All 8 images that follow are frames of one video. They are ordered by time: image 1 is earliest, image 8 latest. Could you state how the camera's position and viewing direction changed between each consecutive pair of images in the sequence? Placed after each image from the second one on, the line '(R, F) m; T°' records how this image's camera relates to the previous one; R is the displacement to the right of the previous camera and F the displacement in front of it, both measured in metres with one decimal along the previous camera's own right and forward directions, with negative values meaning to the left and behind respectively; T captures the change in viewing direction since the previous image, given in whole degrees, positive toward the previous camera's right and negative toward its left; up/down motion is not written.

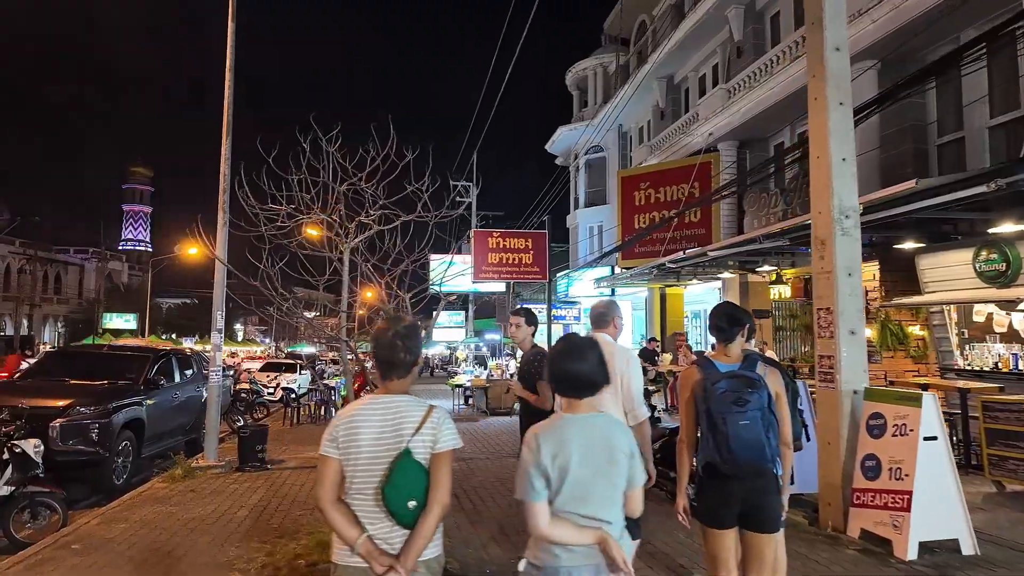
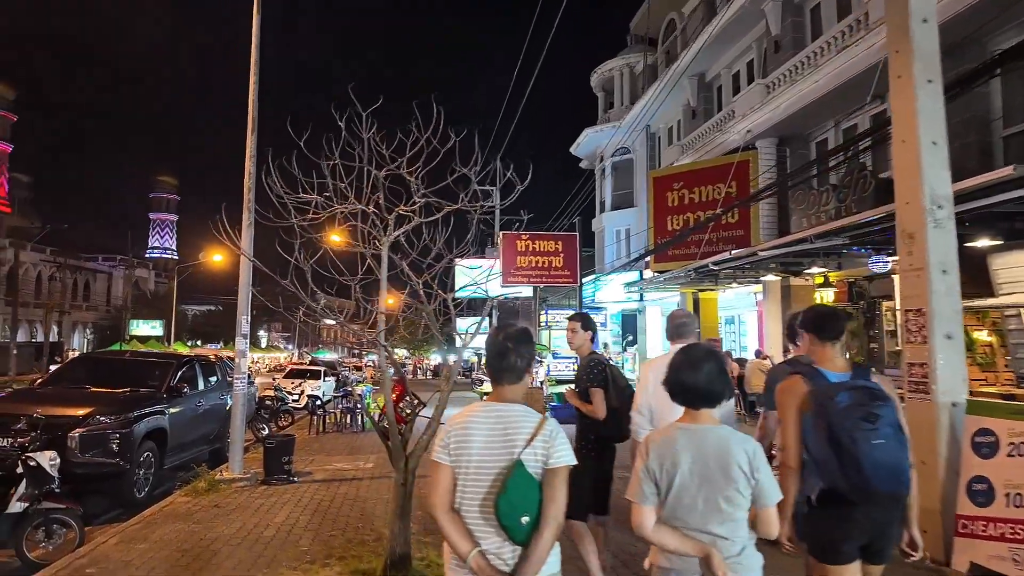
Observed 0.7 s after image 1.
(-0.2, +0.5) m; -2°
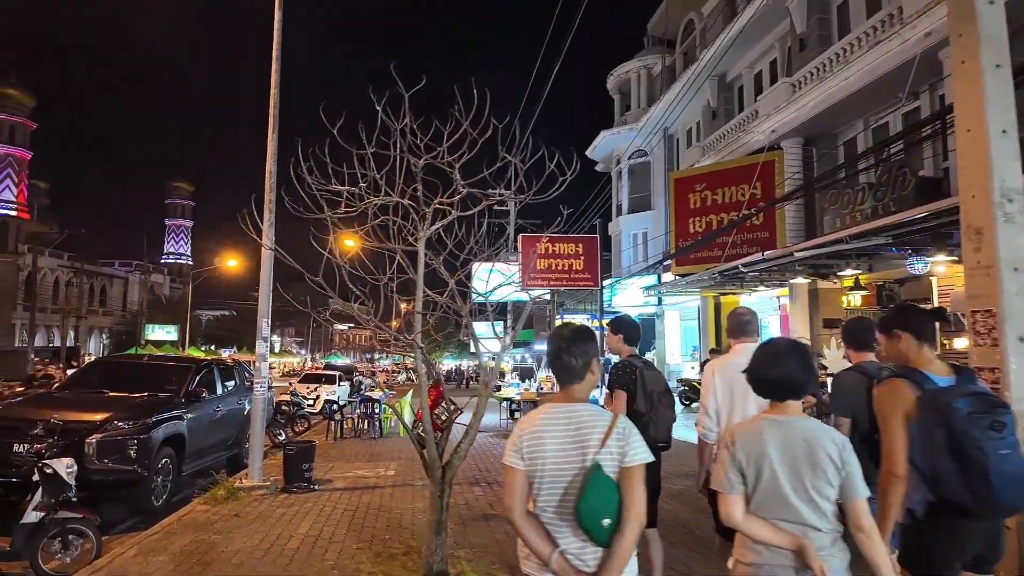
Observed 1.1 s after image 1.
(-0.2, +0.3) m; -1°
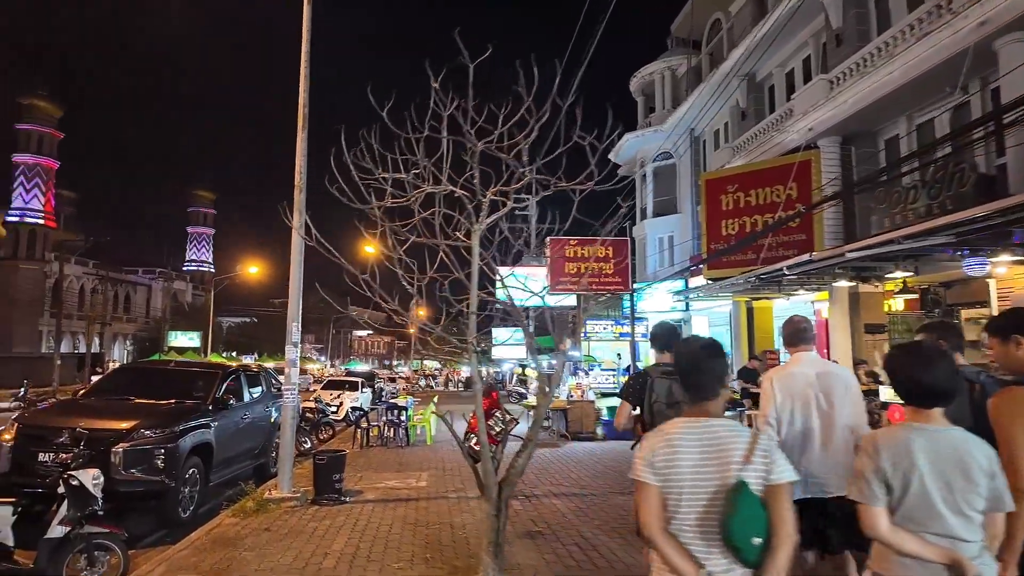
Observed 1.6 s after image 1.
(-0.3, +0.3) m; -2°
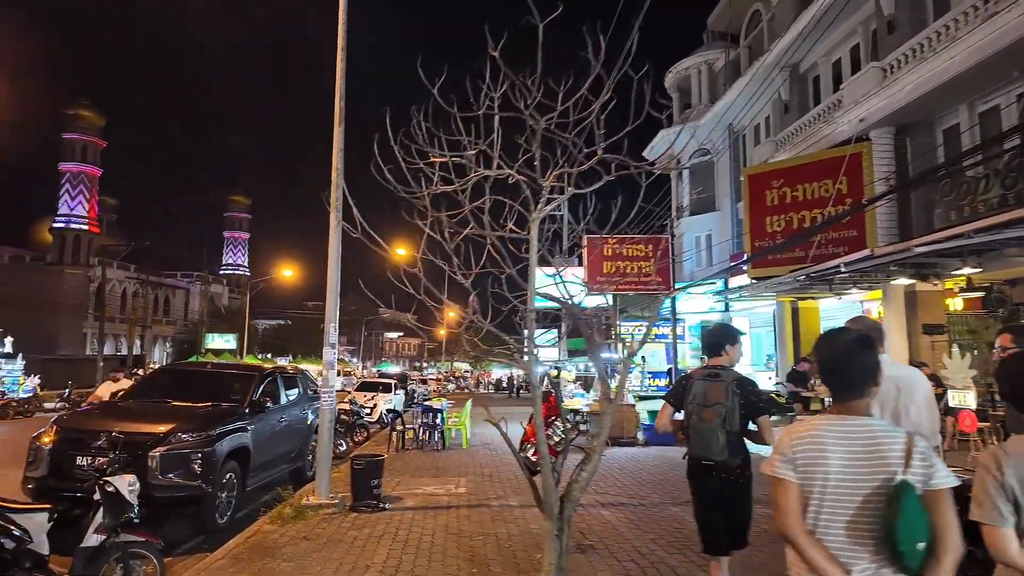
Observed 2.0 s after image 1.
(-0.2, +0.3) m; -3°
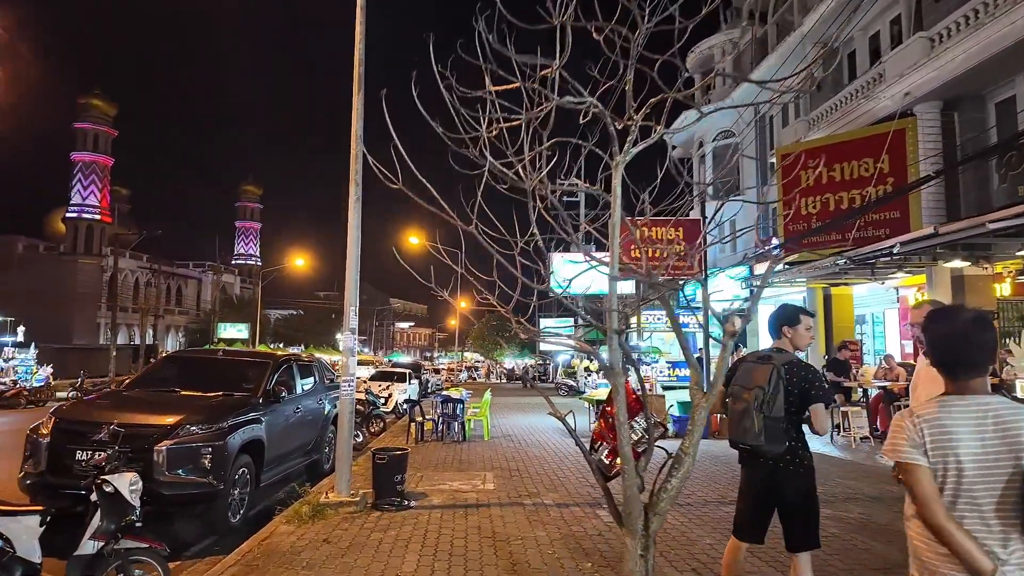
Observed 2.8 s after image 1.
(-0.3, +0.6) m; -1°
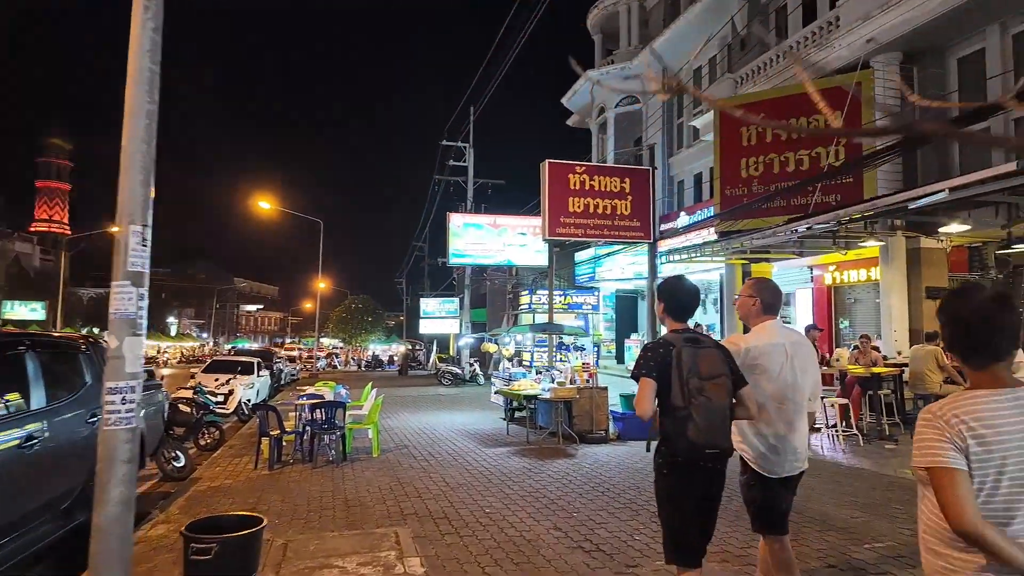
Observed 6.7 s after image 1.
(-0.6, +3.5) m; +12°
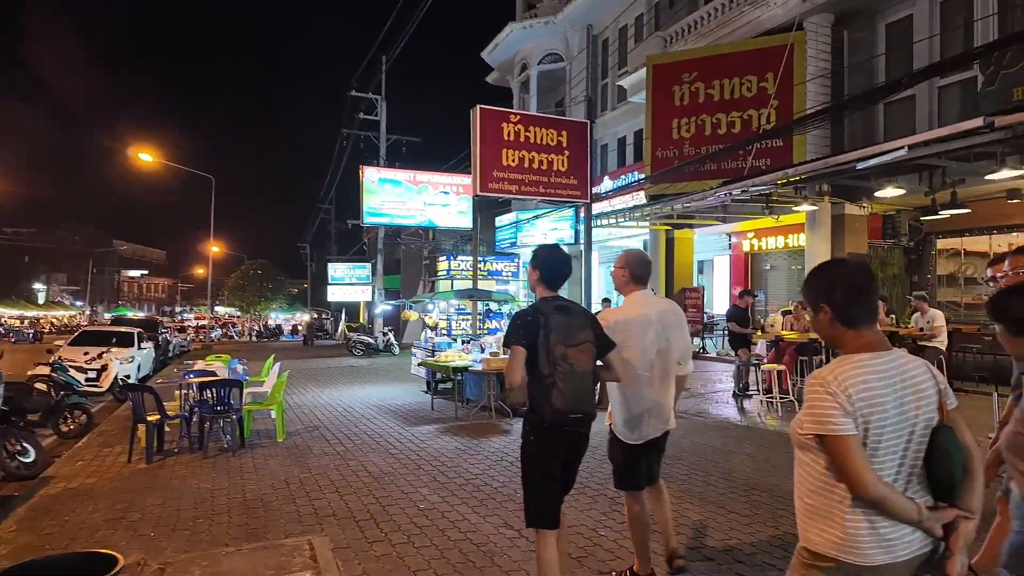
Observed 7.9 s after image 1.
(-0.3, +1.0) m; +8°
